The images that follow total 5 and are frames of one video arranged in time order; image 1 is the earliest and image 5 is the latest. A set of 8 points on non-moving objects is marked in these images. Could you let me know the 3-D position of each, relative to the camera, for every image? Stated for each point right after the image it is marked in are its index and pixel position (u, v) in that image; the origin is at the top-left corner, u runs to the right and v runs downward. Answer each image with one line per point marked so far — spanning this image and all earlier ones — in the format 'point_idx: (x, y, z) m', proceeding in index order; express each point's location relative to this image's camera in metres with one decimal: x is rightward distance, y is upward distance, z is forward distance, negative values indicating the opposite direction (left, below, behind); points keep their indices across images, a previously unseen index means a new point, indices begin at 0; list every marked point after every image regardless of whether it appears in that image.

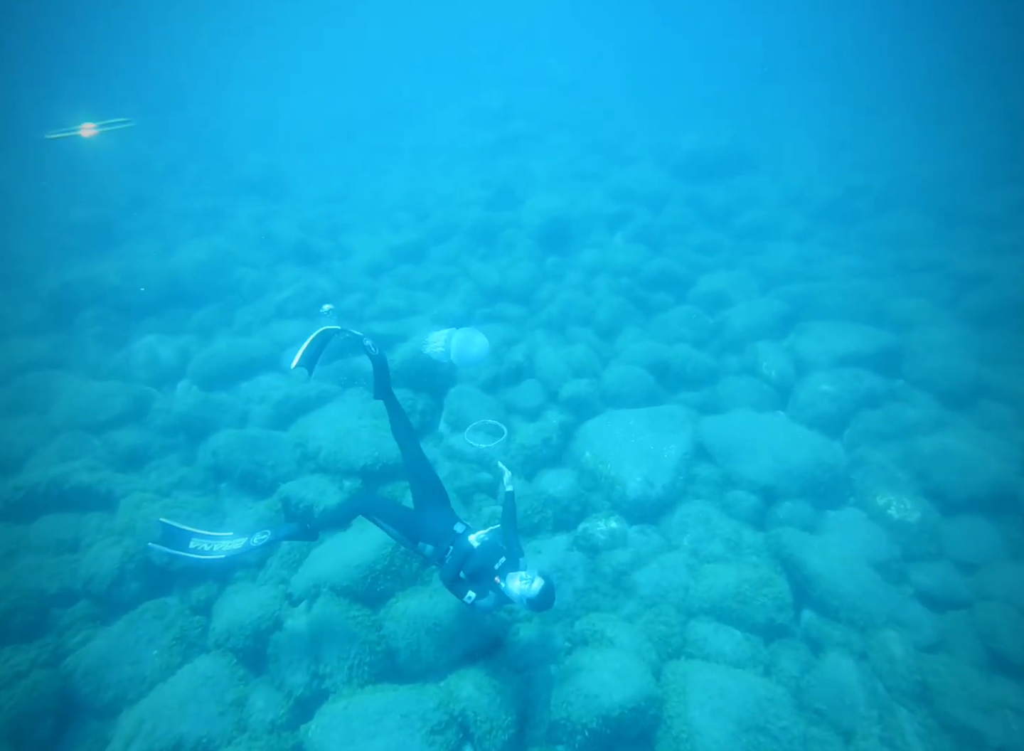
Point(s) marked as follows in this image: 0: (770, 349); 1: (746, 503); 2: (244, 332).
0: (+4.5, +0.5, +12.3) m
1: (+3.3, -1.6, +9.9) m
2: (-4.8, +0.8, +13.6) m
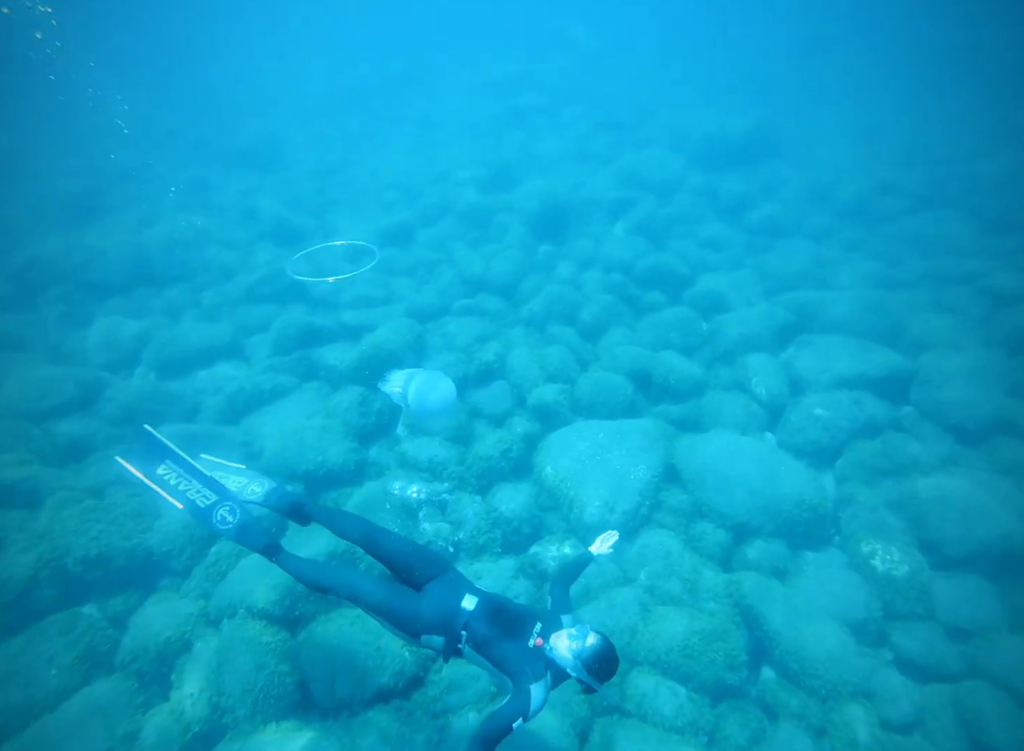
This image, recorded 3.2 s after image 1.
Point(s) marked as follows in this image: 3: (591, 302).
0: (+3.8, +0.2, +11.0) m
1: (+2.4, -2.0, +8.8) m
2: (-5.3, +1.1, +12.8) m
3: (+1.3, +1.2, +12.3) m
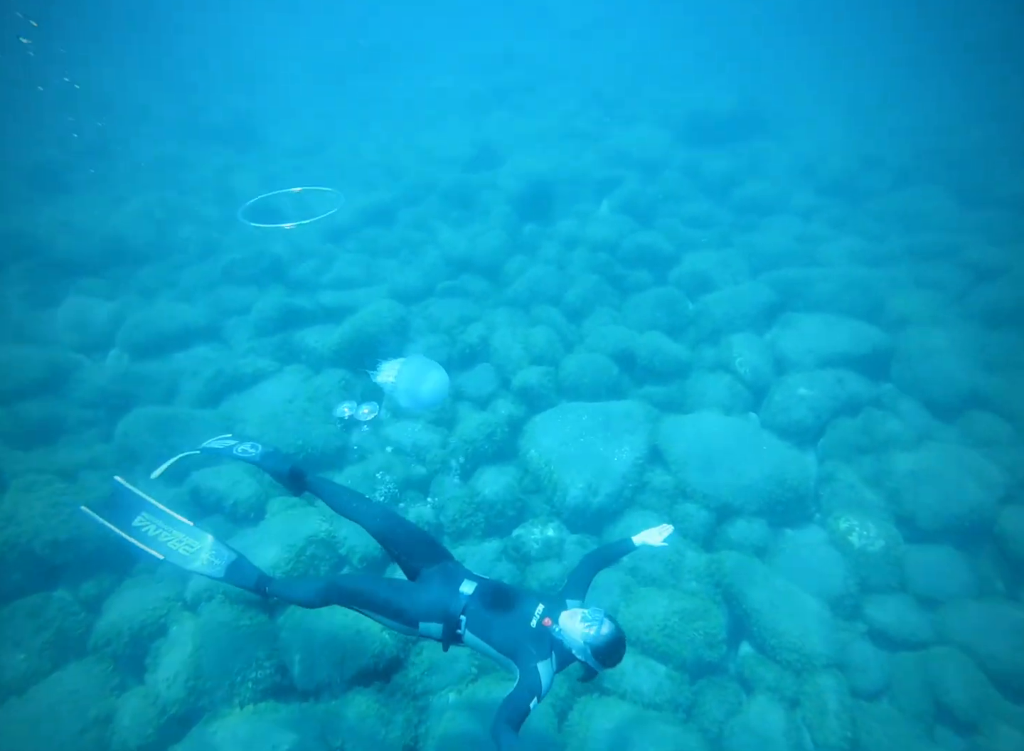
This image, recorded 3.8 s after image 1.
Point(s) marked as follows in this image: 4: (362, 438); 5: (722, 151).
0: (+3.5, +0.5, +11.0) m
1: (+2.2, -1.7, +8.8) m
2: (-5.6, +1.4, +12.5) m
3: (+1.0, +1.6, +12.2) m
4: (-2.0, -0.8, +9.7) m
5: (+5.3, +5.7, +18.4) m
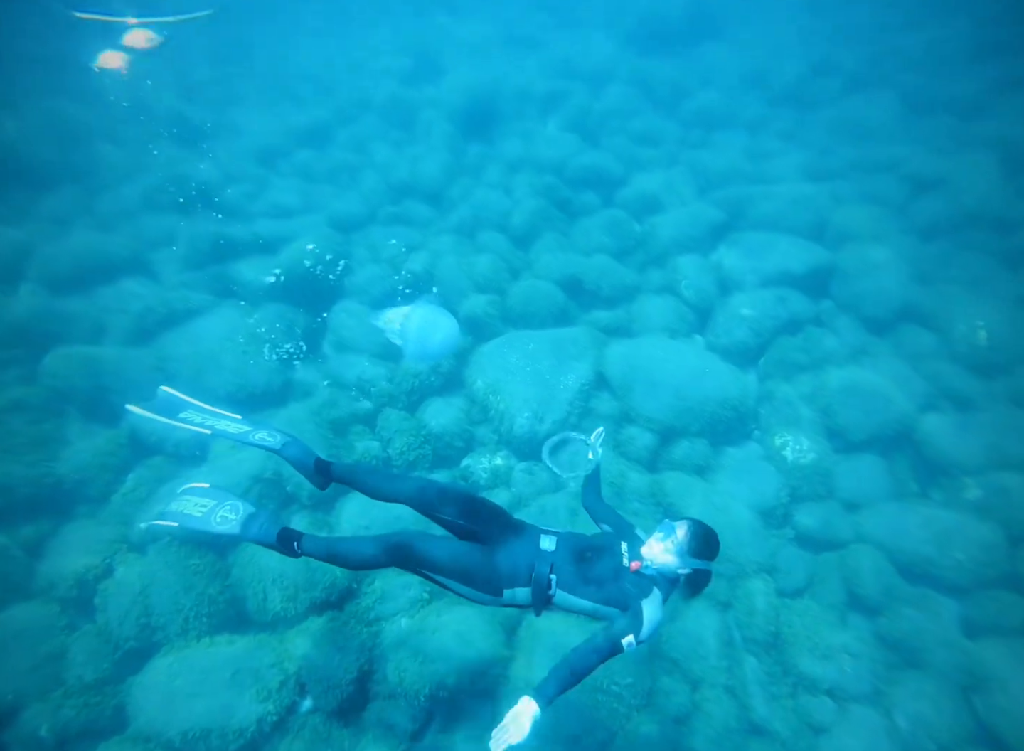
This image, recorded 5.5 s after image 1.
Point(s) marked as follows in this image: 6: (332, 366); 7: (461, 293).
0: (+2.7, +1.6, +11.0) m
1: (+1.5, -0.9, +9.0) m
2: (-6.6, +2.4, +11.8) m
3: (+0.1, +2.8, +11.9) m
4: (-2.7, 0.0, +9.5) m
5: (+3.8, +7.7, +17.8) m
6: (-2.4, +0.1, +9.5) m
7: (-0.8, +1.1, +10.4) m
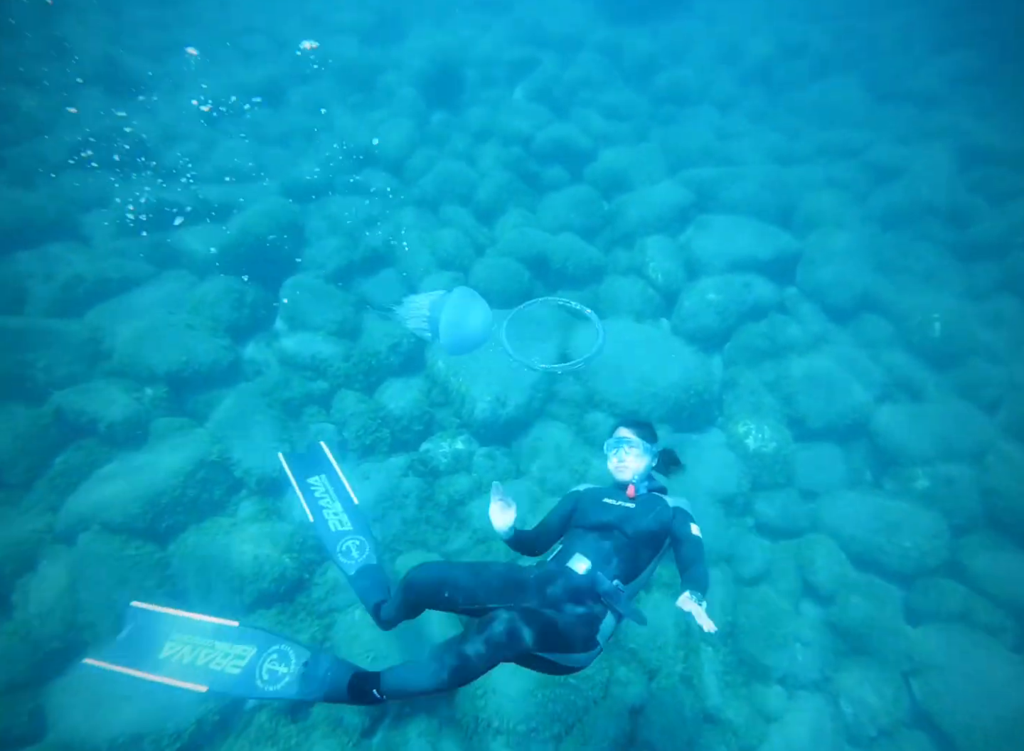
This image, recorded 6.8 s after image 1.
0: (+2.3, +1.9, +10.7) m
1: (+1.3, -0.5, +8.5) m
2: (-7.0, +2.9, +10.6) m
3: (-0.4, +3.1, +11.4) m
4: (-3.0, +0.4, +8.7) m
5: (+2.8, +7.8, +17.8) m
6: (-2.6, +0.5, +8.7) m
7: (-1.1, +1.5, +9.8) m
